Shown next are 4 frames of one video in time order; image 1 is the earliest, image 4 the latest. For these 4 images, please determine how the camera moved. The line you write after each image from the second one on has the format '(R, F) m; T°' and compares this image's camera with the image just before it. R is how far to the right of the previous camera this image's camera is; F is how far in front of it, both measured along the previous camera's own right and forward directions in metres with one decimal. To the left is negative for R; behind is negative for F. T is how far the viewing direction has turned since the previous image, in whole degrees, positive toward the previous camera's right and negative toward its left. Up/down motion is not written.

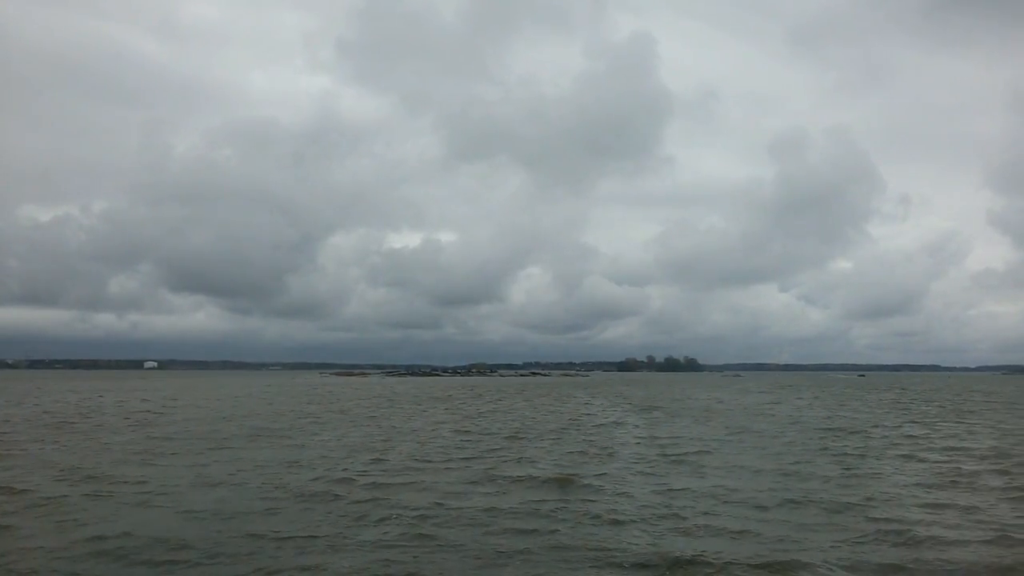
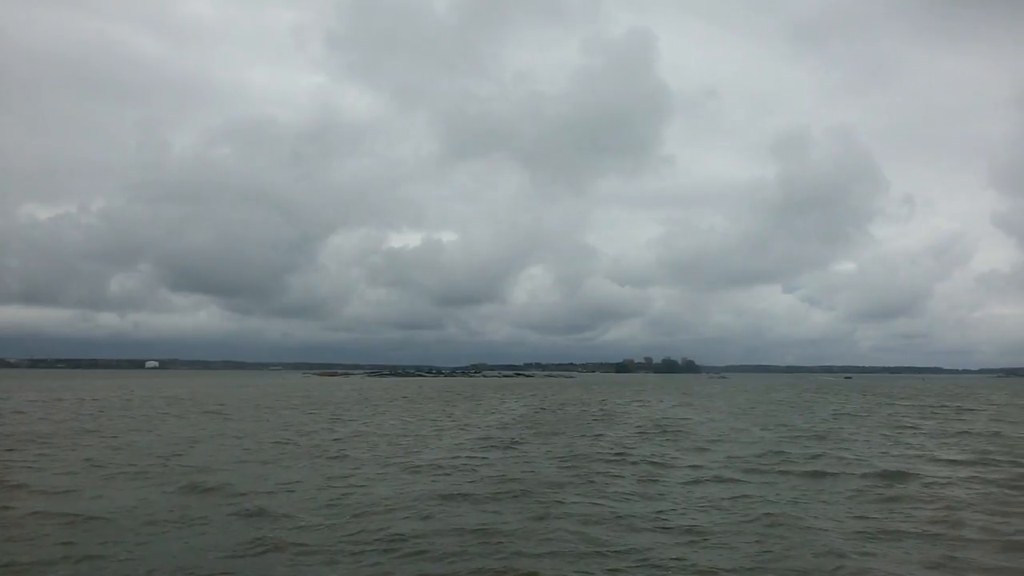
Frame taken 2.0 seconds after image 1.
(+8.0, +3.0) m; -1°
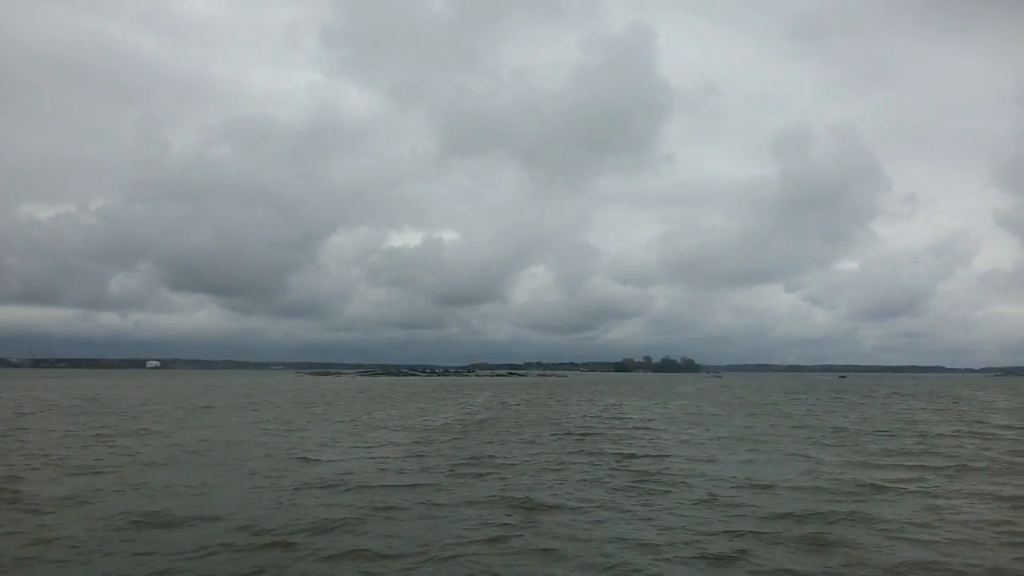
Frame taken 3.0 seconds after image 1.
(+2.5, +1.4) m; 0°
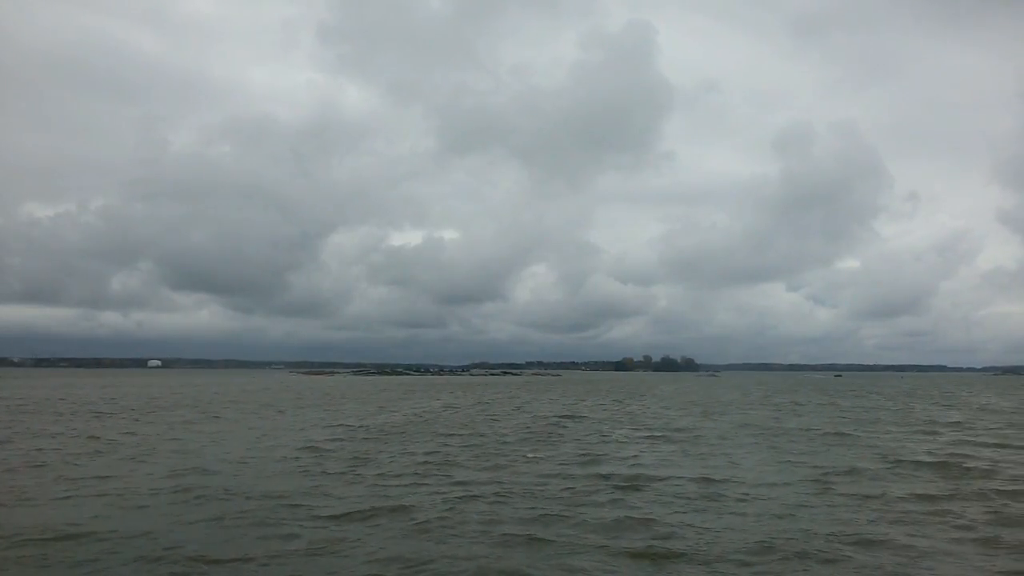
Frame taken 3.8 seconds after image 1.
(+2.0, +1.1) m; 0°
